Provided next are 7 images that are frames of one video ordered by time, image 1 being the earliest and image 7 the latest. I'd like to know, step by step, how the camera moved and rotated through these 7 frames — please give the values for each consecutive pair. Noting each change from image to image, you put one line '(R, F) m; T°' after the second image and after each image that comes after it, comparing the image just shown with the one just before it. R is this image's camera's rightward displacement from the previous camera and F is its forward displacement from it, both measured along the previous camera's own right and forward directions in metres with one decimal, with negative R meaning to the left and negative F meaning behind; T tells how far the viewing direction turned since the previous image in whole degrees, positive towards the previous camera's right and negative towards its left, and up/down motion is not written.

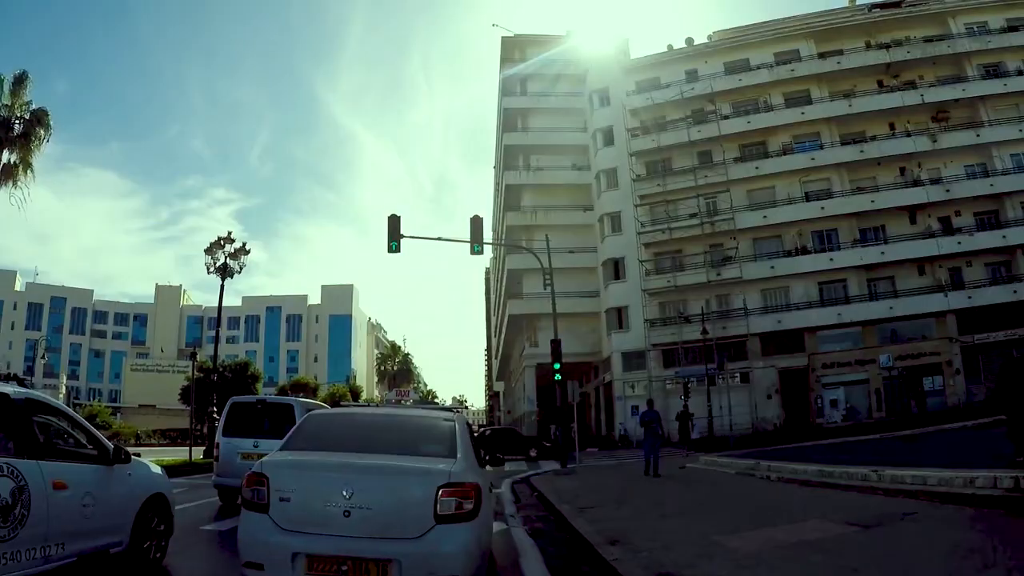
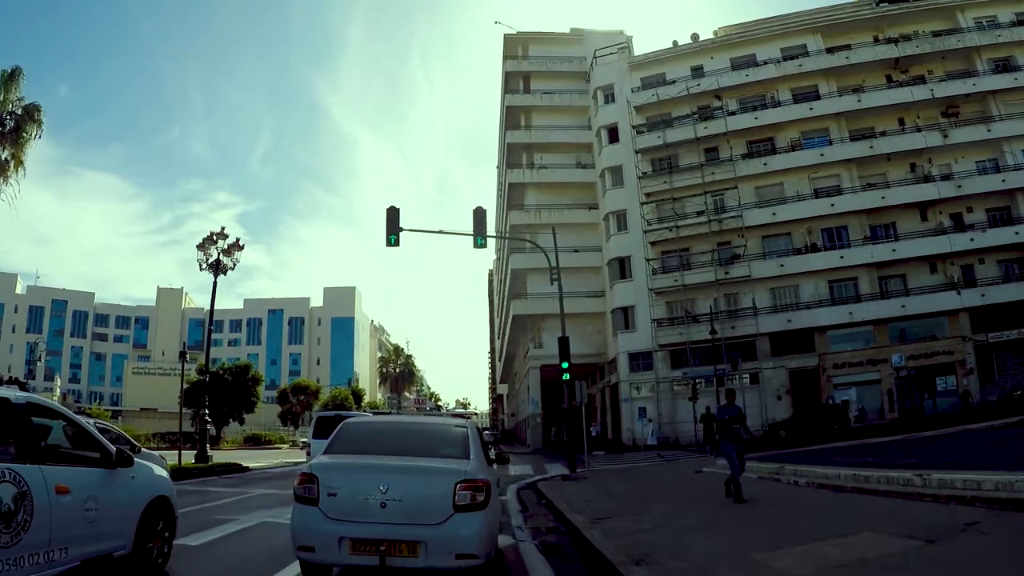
(-0.1, +0.7) m; 0°
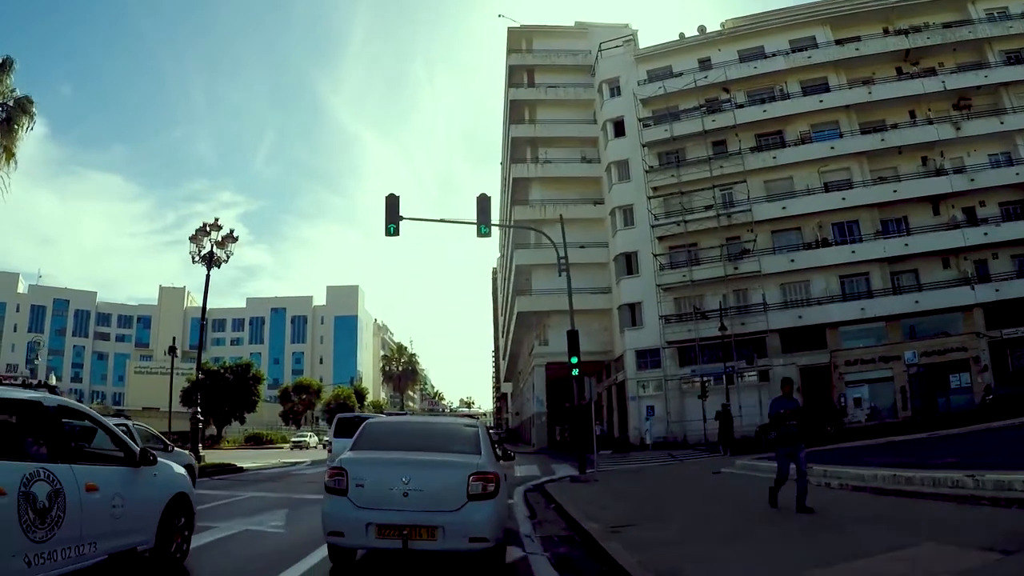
(-0.1, +0.6) m; 0°
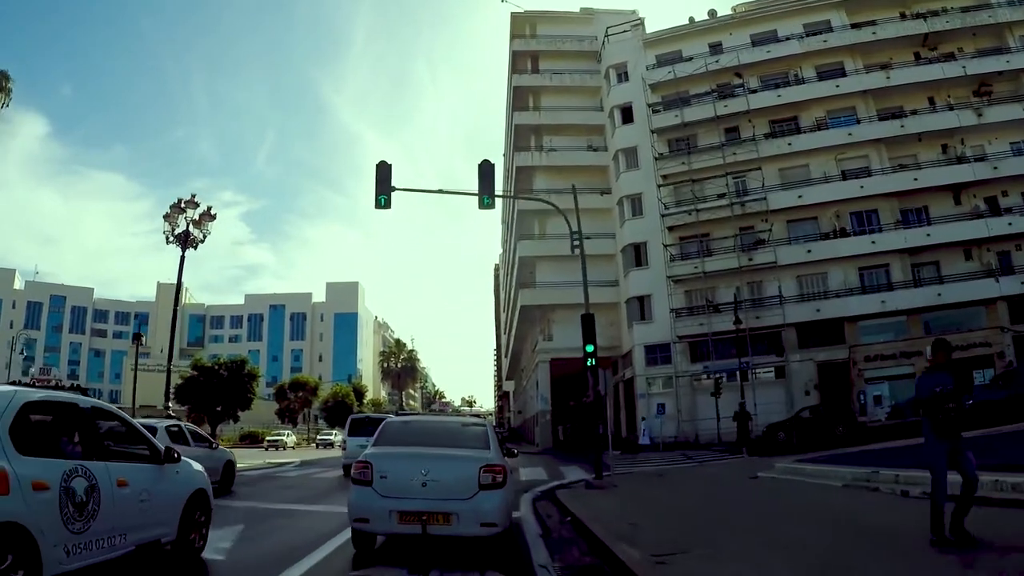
(-0.1, +1.5) m; 0°
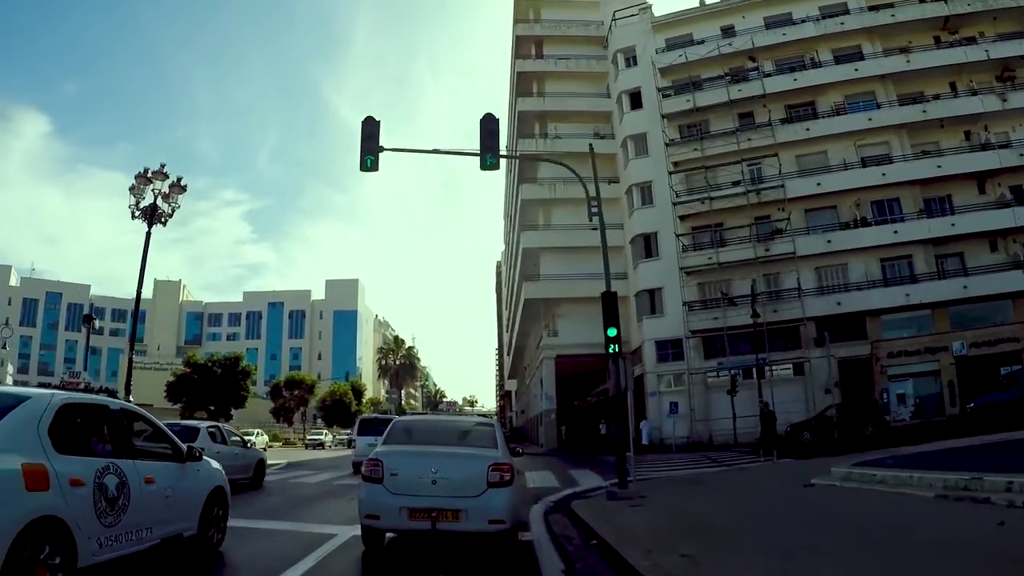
(-0.1, +1.6) m; 0°
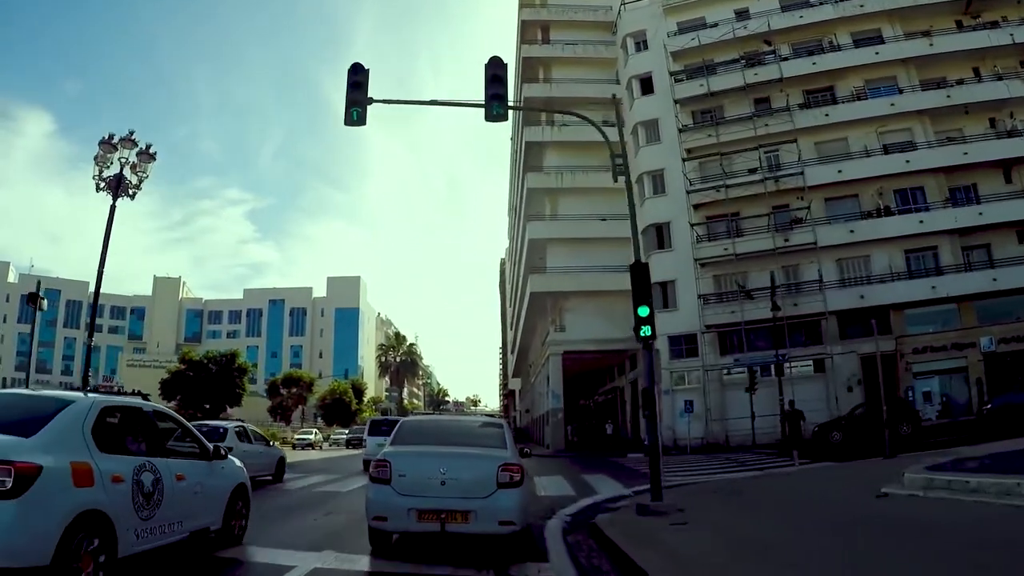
(-0.1, +1.4) m; 0°
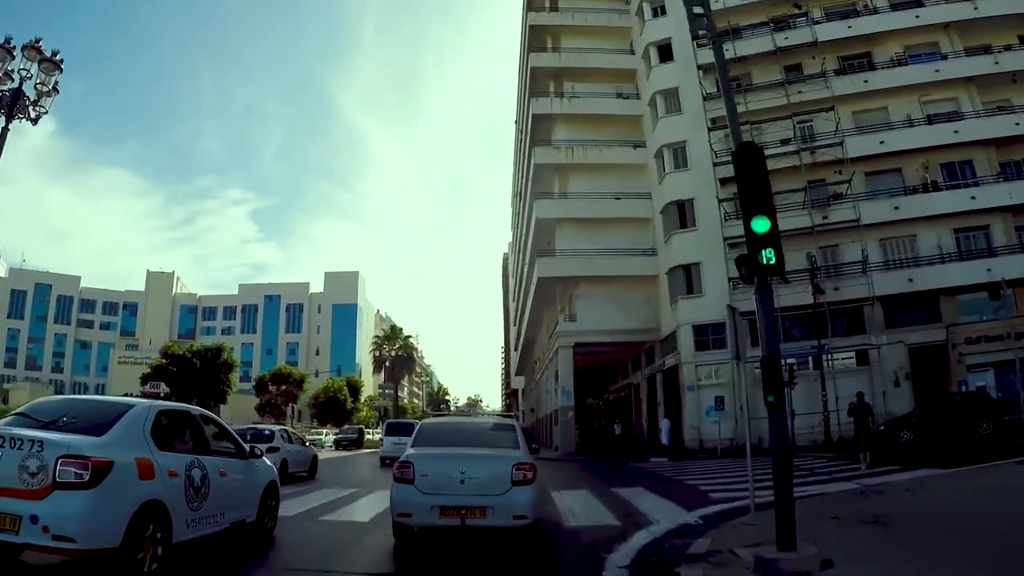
(-0.2, +2.9) m; 0°
